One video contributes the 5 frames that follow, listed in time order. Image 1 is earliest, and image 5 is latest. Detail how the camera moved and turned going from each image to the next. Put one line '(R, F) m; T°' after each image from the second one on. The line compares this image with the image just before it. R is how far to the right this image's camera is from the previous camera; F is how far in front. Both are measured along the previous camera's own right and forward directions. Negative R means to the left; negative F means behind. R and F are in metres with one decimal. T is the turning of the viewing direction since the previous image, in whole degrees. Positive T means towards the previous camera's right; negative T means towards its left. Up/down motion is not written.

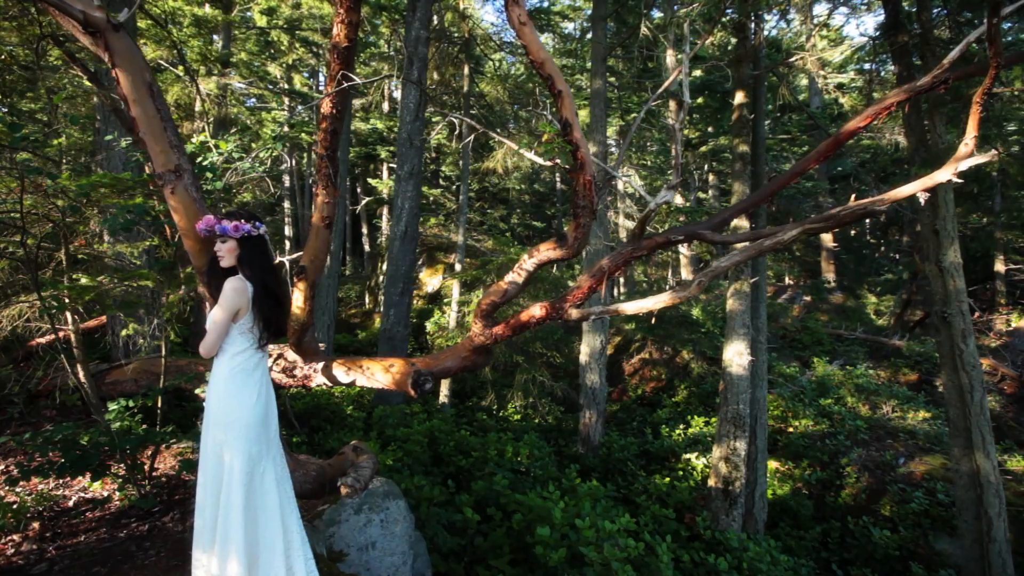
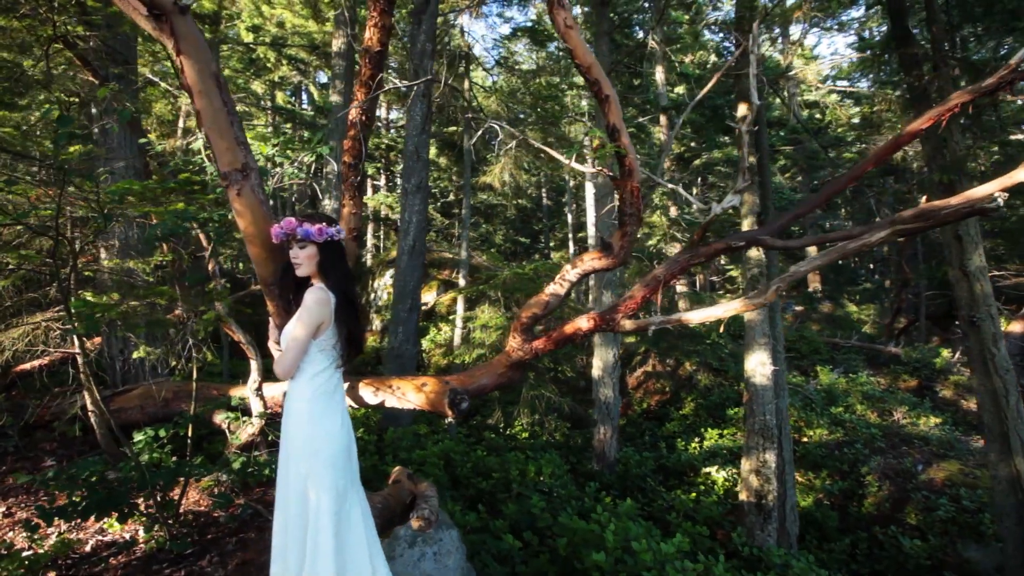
(-0.6, +0.2) m; +2°
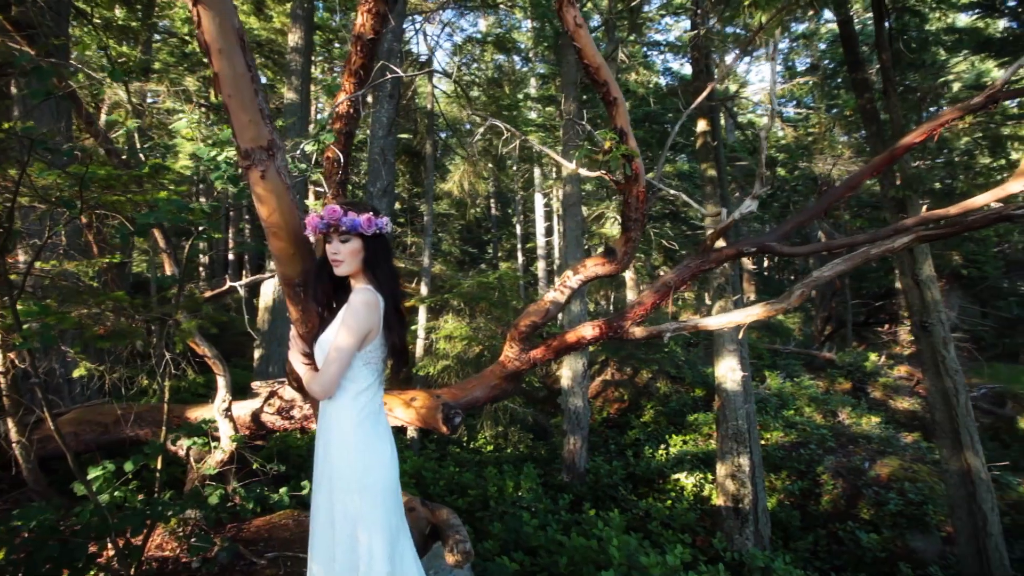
(-0.6, +0.3) m; +7°
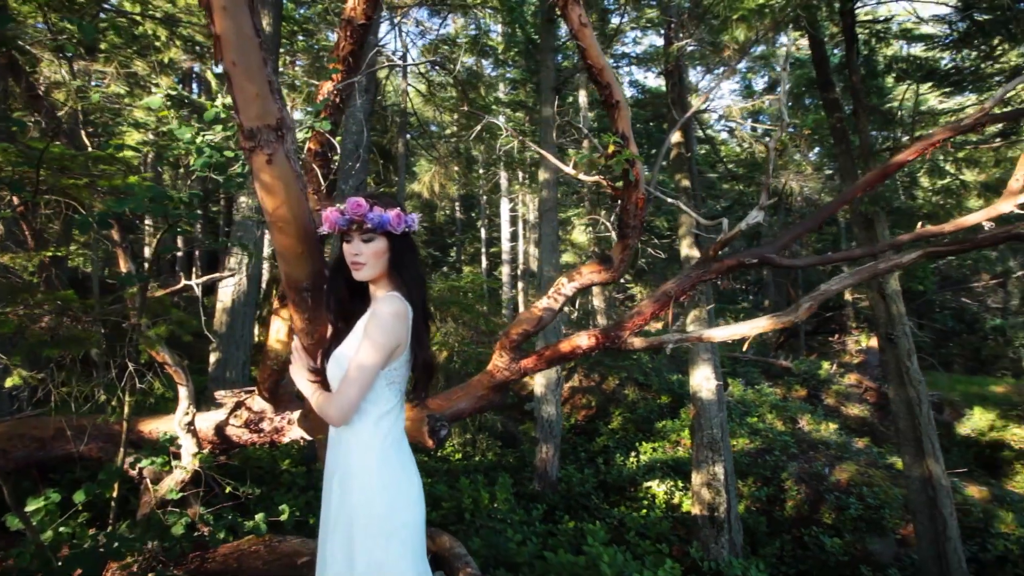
(-0.3, +0.2) m; +5°
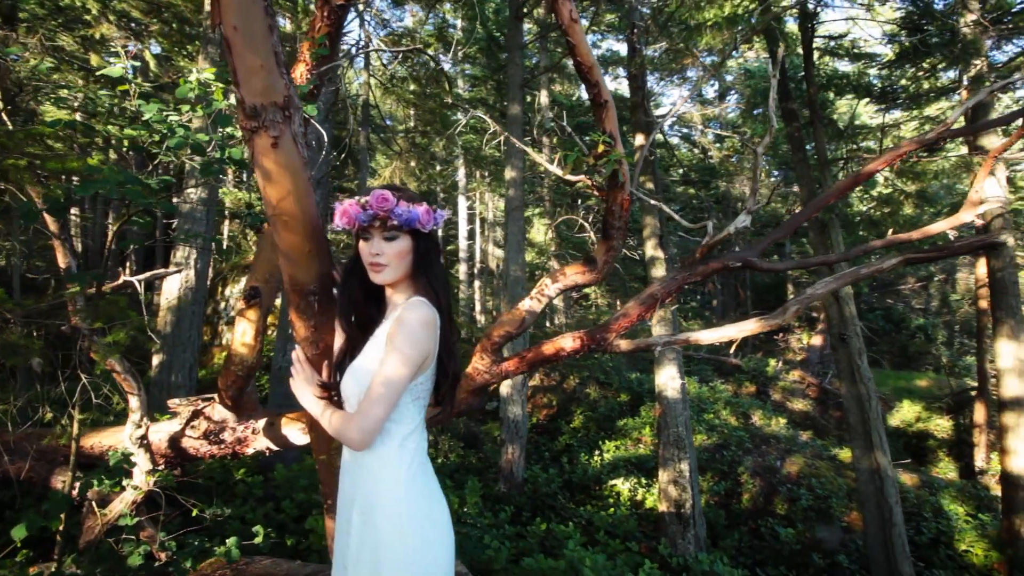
(-0.3, +0.2) m; +6°
